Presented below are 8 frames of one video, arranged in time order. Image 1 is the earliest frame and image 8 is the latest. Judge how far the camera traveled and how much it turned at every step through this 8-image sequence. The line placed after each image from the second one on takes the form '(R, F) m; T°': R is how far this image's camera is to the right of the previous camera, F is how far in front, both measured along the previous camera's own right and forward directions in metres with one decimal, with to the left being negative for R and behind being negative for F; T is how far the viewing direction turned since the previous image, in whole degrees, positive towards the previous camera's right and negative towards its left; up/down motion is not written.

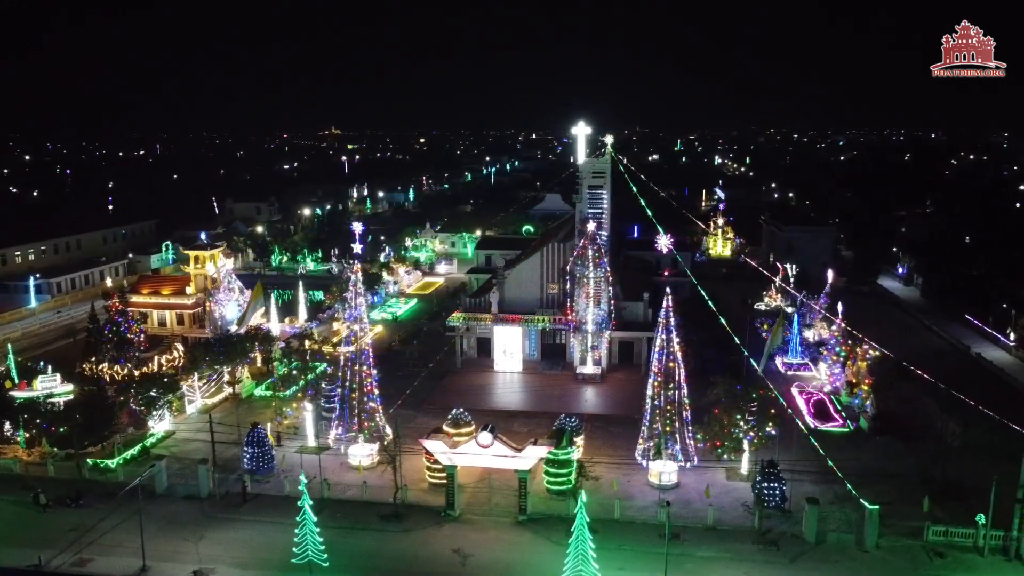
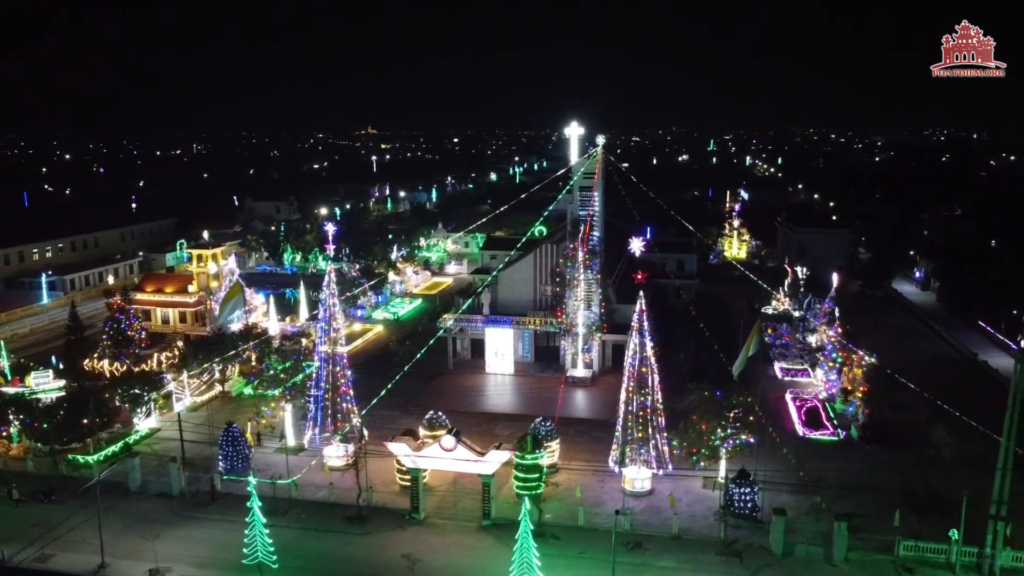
(+1.2, +0.2) m; -2°
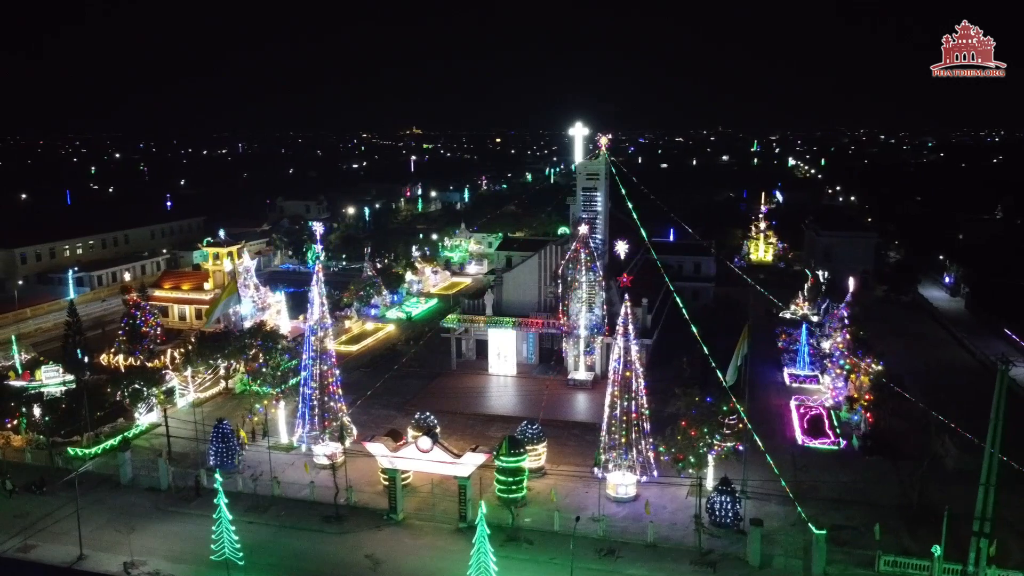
(+1.1, +0.1) m; -3°
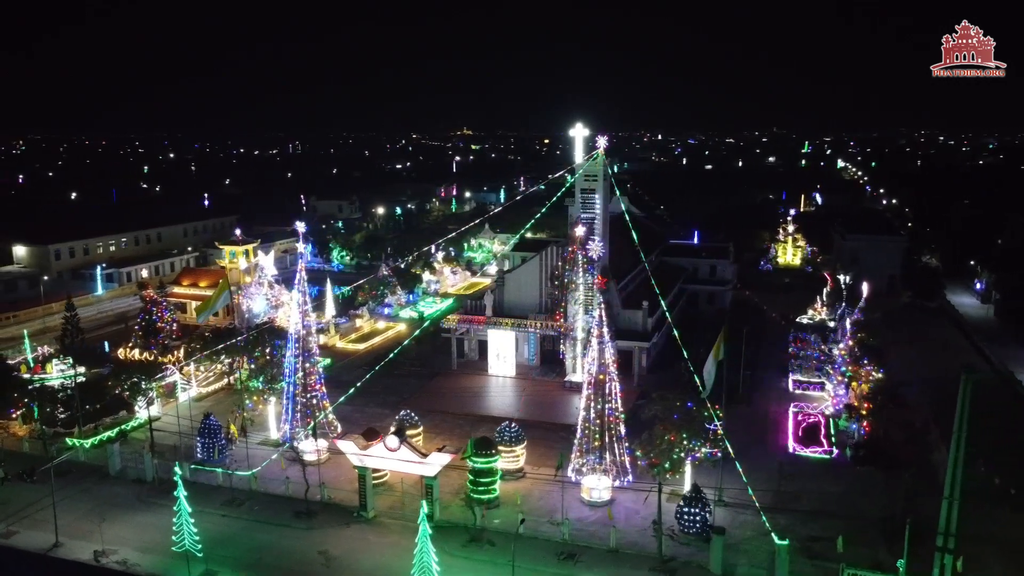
(+1.4, +0.1) m; -3°
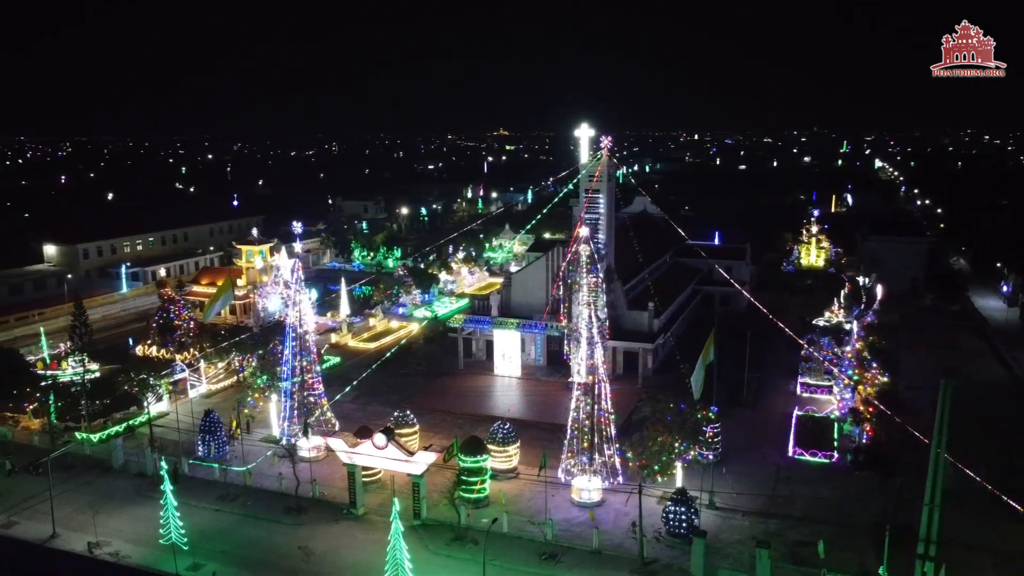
(+0.9, 0.0) m; -2°
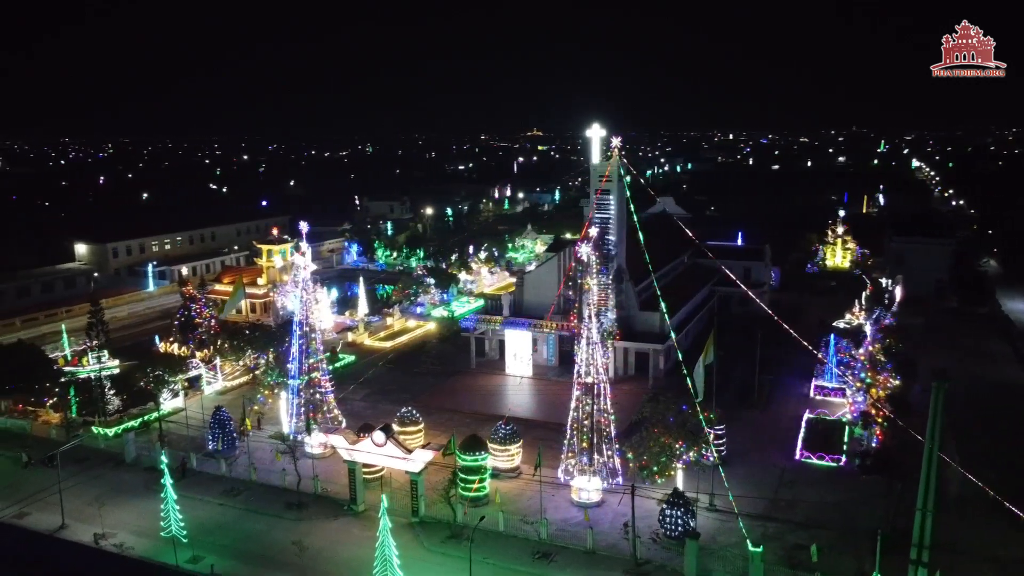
(+0.6, 0.0) m; -2°
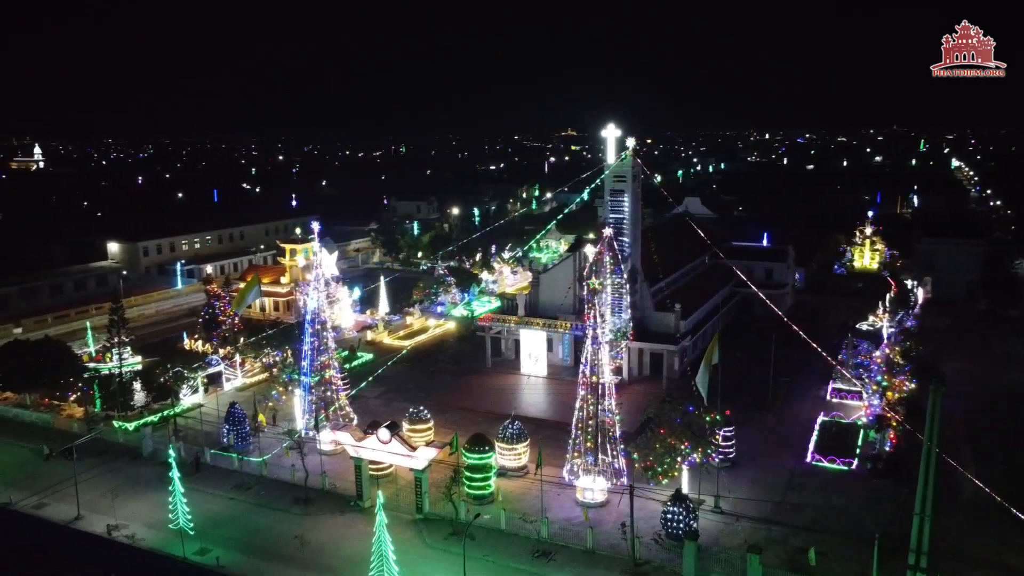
(+0.5, -0.1) m; -2°
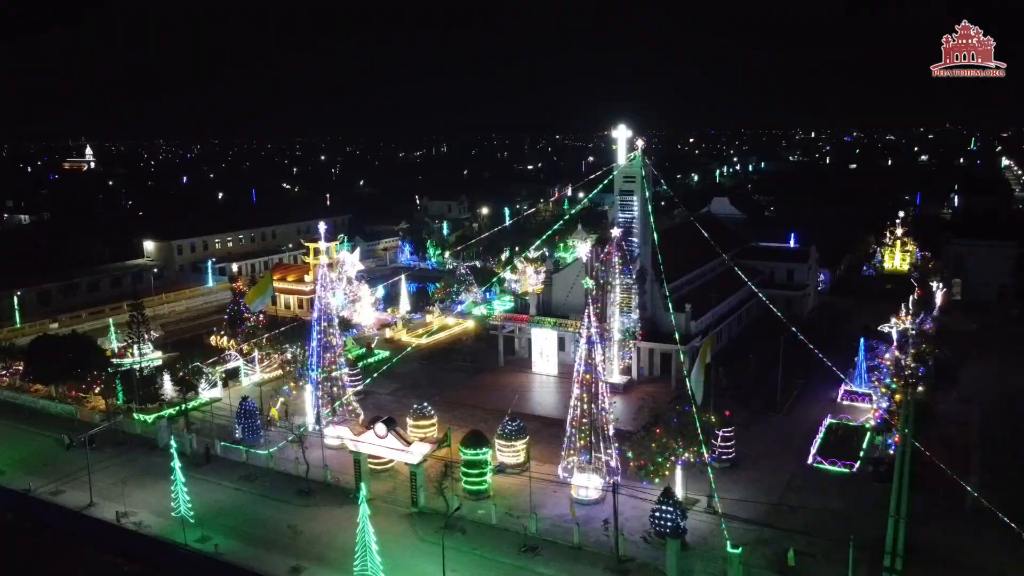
(+0.9, -0.2) m; -3°
